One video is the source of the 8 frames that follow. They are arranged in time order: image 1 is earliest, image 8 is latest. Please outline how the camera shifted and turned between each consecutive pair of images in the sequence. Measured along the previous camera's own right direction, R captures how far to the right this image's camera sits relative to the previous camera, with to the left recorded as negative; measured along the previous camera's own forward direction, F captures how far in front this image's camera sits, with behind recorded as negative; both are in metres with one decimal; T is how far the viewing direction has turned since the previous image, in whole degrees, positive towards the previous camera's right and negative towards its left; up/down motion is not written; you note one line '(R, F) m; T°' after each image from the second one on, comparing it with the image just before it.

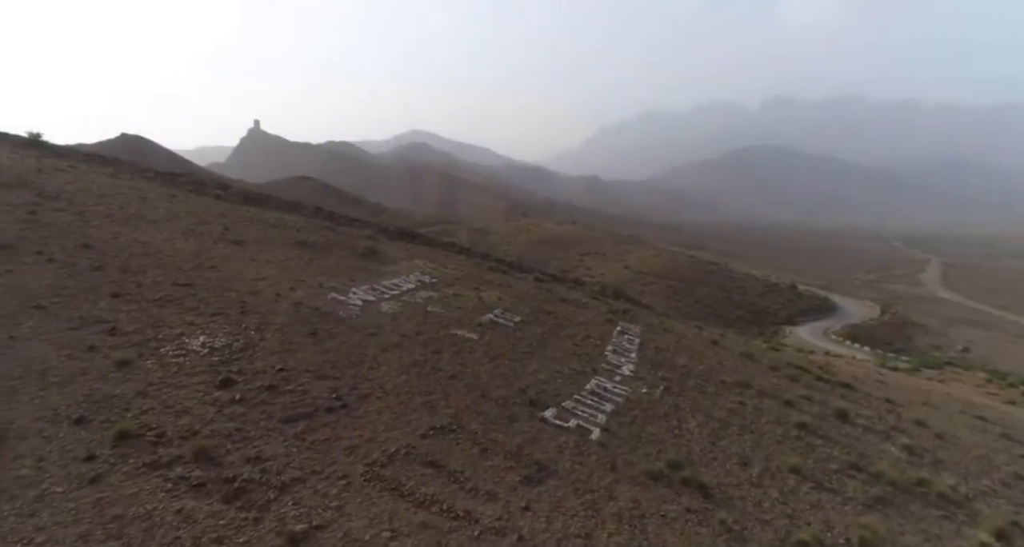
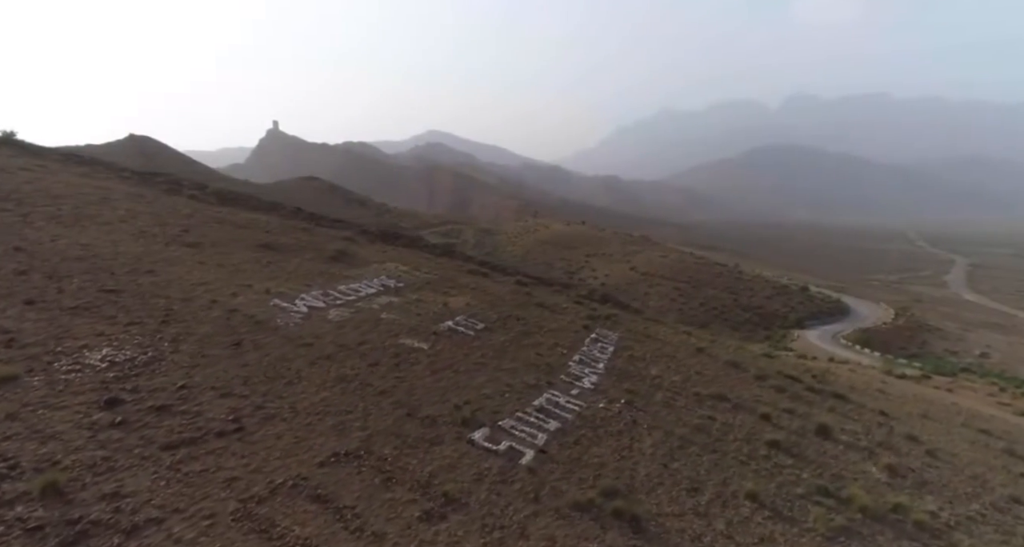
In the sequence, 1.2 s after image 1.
(+1.6, +0.9) m; -1°
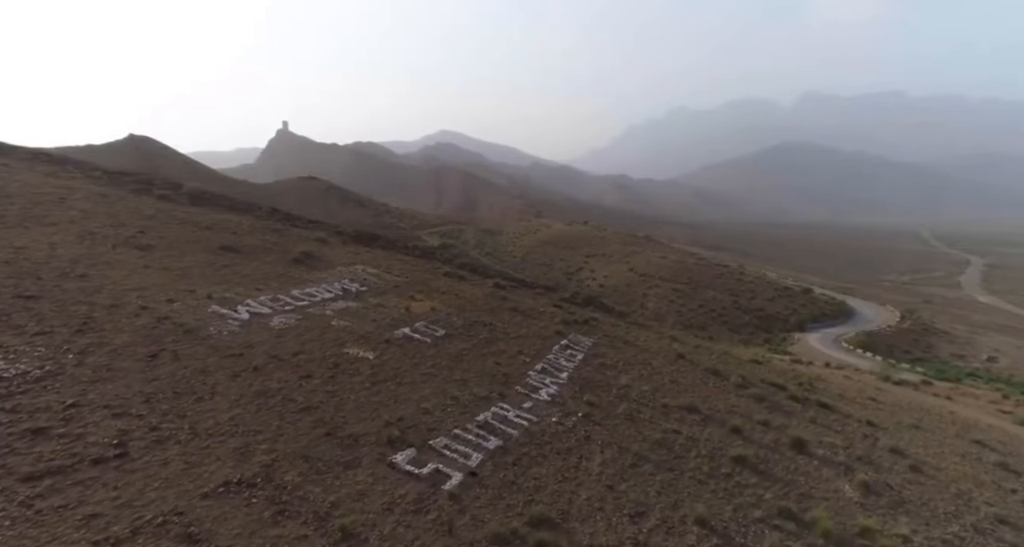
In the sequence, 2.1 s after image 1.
(+1.4, +0.8) m; 0°
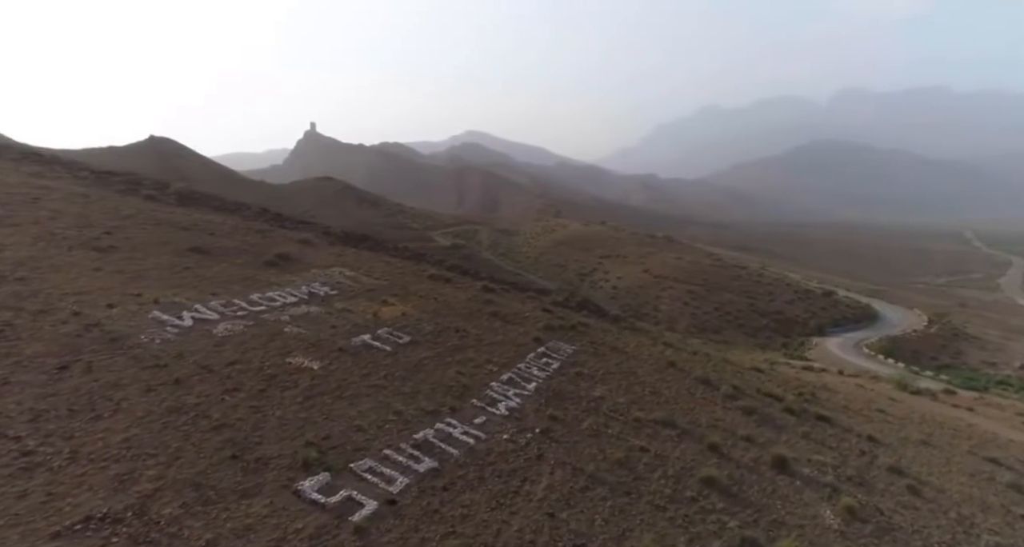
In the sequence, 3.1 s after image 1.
(+1.6, +0.9) m; -2°
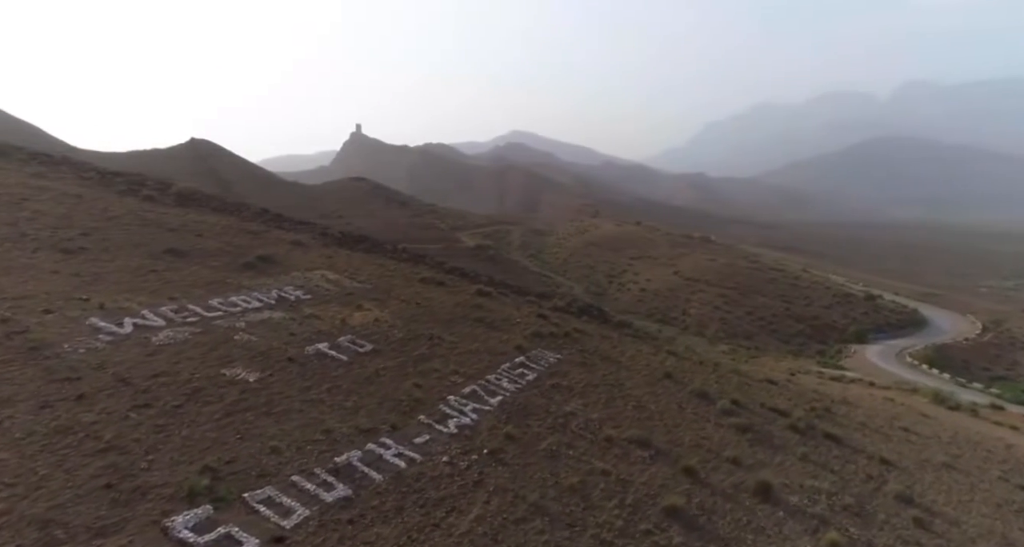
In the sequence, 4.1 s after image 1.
(+2.0, +1.1) m; -4°
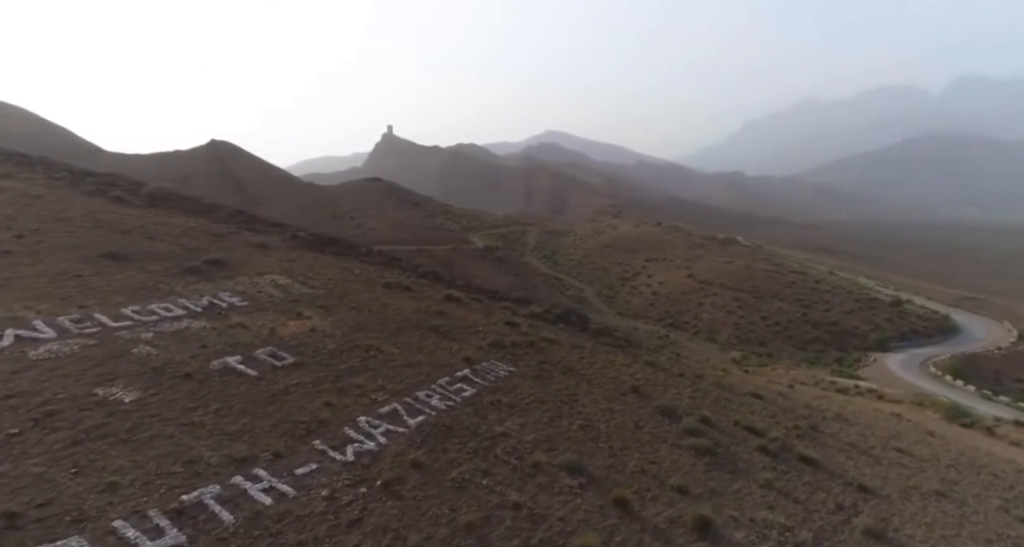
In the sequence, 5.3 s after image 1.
(+2.6, +1.2) m; -2°
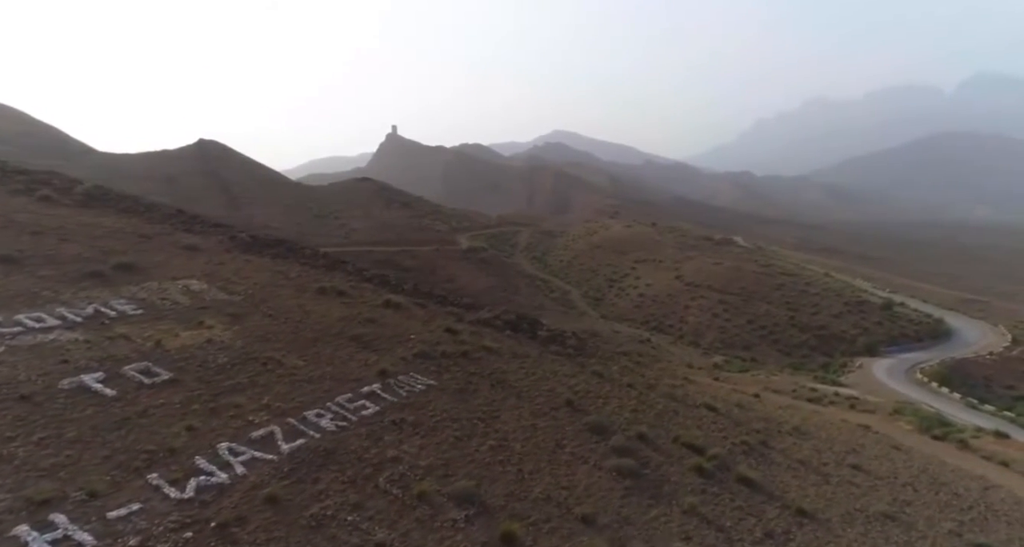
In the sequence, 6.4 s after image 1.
(+2.7, +1.2) m; 0°
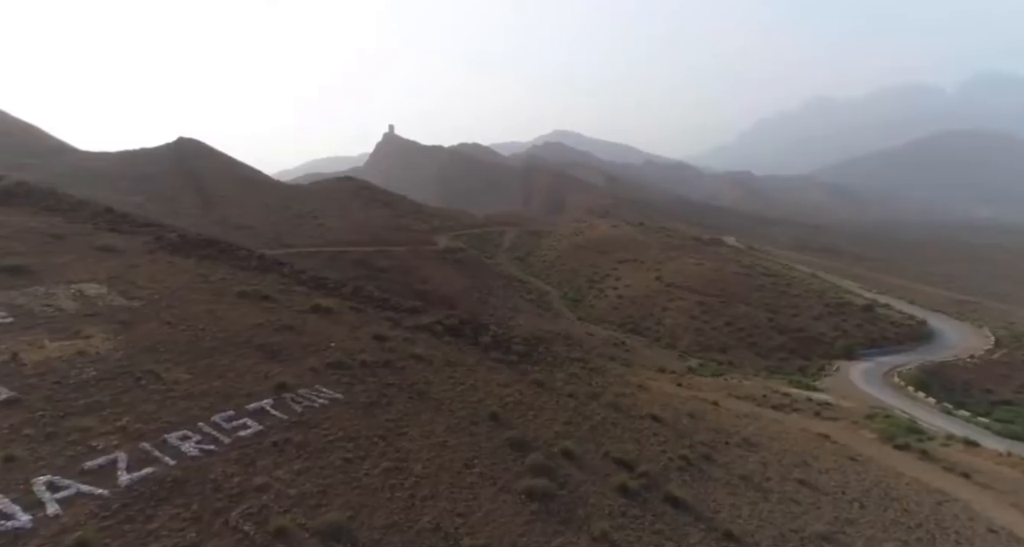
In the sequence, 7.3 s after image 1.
(+2.6, +1.3) m; +1°
